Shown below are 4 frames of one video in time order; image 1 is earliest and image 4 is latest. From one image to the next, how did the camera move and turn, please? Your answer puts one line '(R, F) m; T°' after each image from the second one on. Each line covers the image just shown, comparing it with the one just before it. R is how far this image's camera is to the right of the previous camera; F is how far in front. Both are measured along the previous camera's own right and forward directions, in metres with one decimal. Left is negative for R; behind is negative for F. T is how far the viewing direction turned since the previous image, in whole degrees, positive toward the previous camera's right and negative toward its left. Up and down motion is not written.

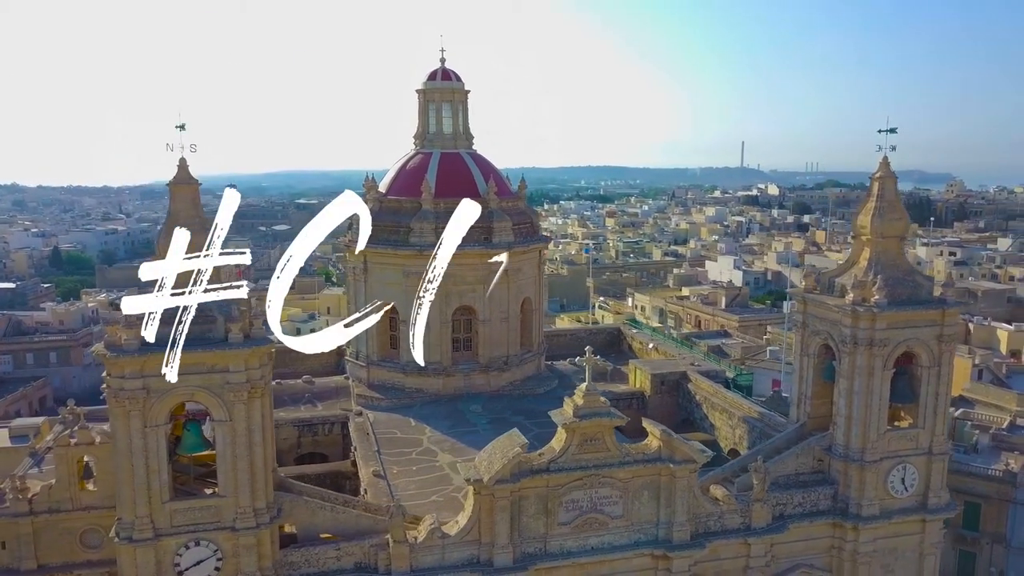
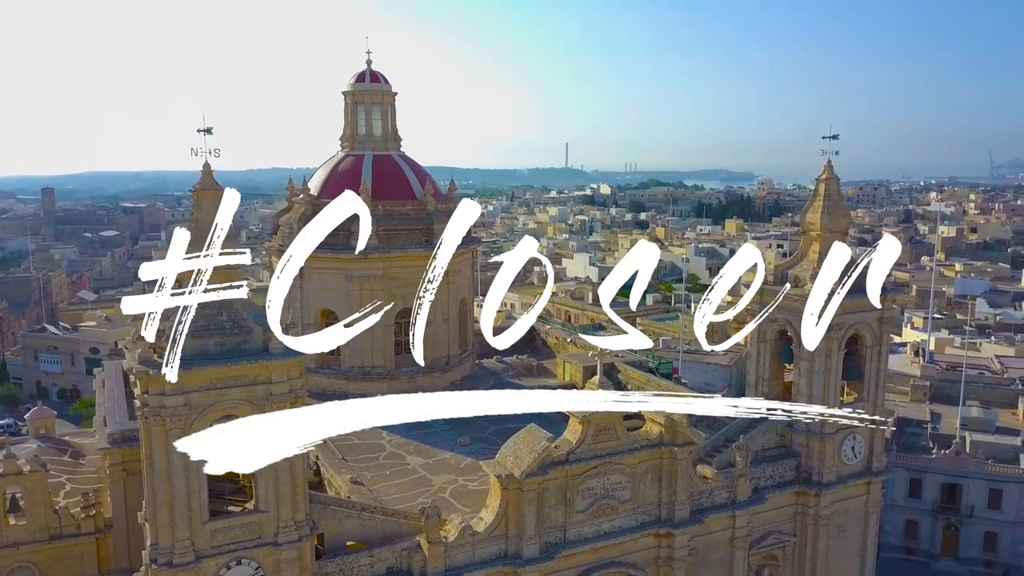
(-2.9, -0.1) m; +11°
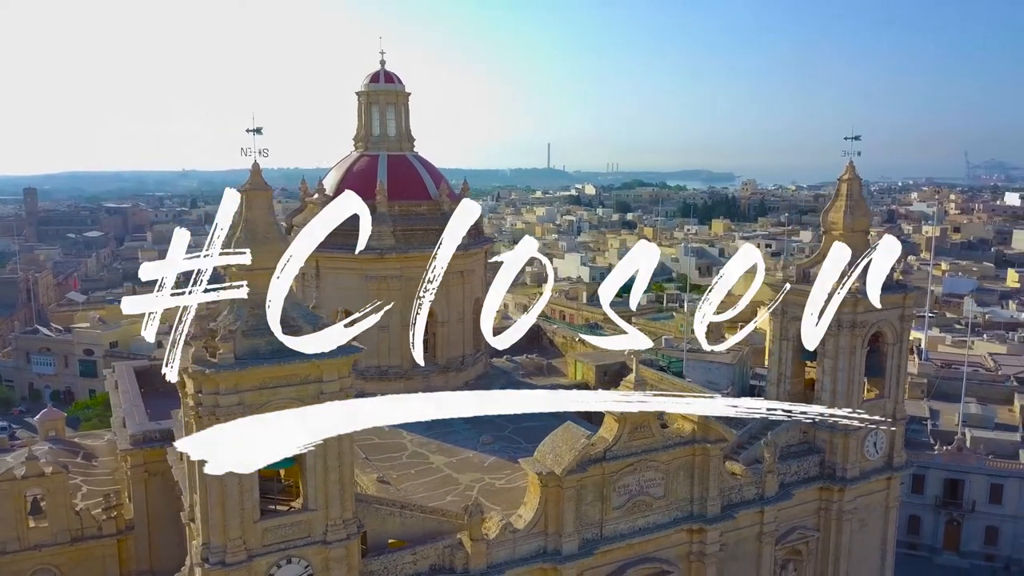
(-0.9, -0.1) m; +1°
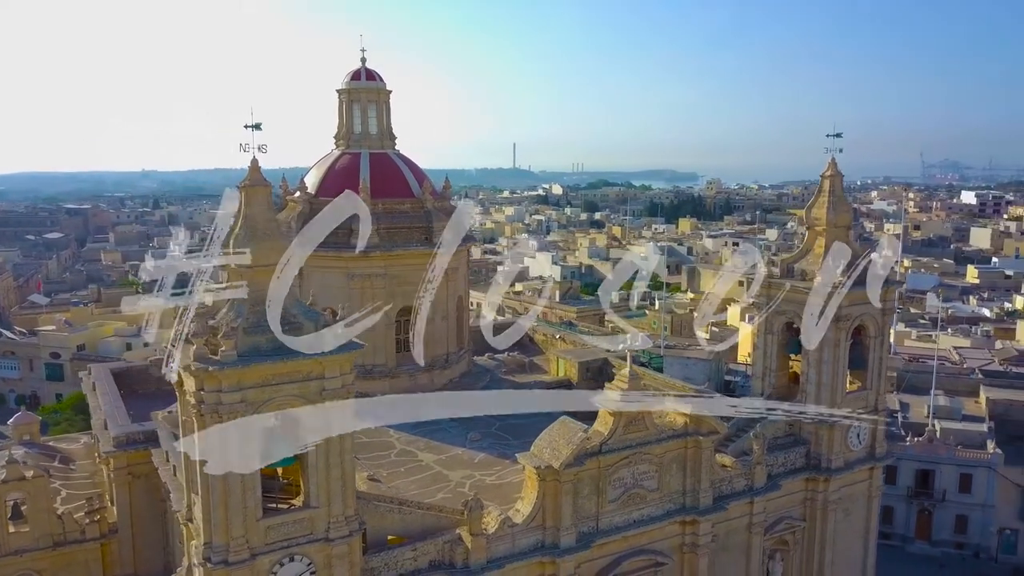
(-0.5, -0.1) m; +2°
